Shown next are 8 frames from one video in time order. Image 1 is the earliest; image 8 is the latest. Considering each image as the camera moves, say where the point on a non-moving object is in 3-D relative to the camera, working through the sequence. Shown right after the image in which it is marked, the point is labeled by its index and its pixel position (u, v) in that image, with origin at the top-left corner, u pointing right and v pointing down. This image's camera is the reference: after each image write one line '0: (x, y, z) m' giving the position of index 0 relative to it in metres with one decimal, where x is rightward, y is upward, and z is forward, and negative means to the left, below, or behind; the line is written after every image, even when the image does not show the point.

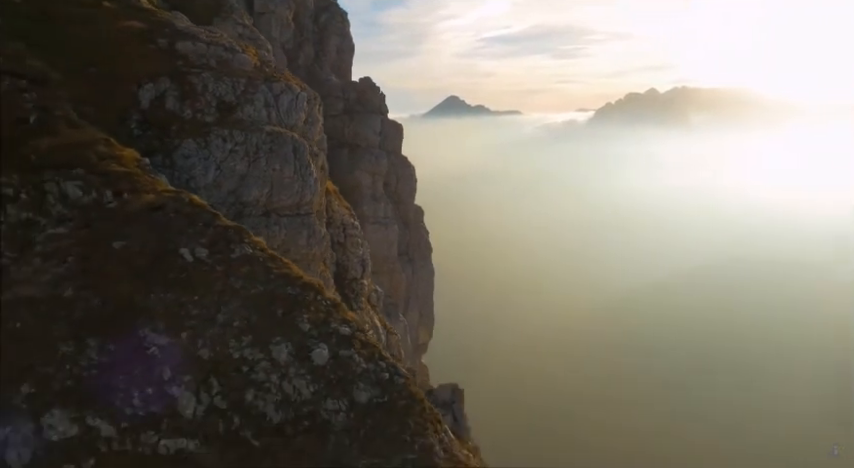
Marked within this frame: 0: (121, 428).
0: (-11.0, -6.9, +19.8) m
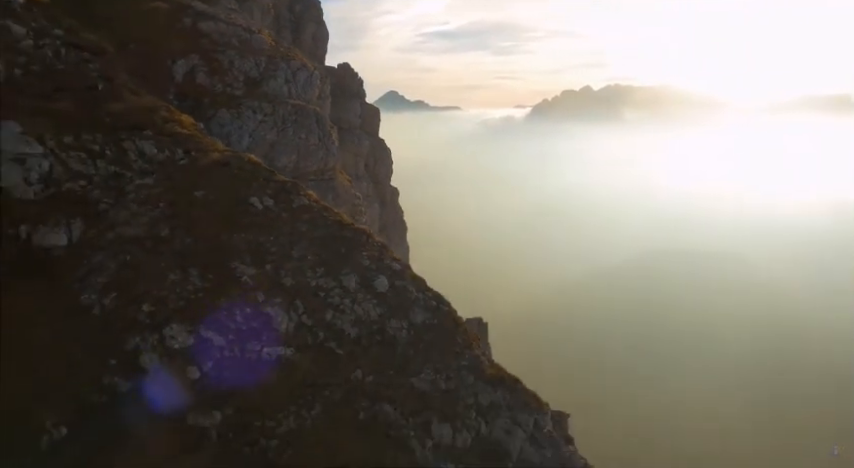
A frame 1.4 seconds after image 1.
0: (-8.5, -4.4, +23.4) m
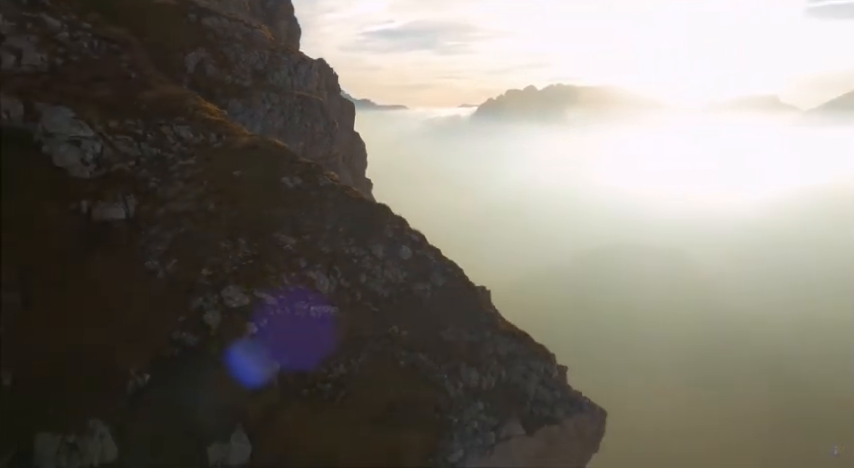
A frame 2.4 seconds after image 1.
0: (-7.1, -3.1, +26.2) m
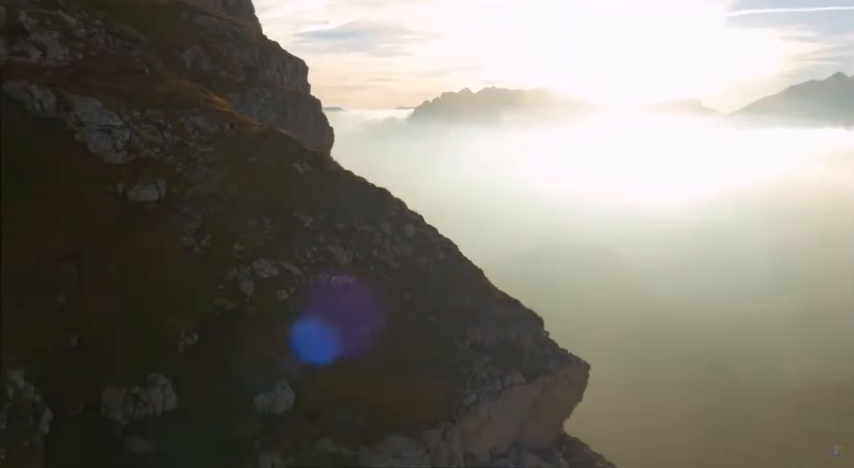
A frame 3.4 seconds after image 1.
0: (-6.6, -1.9, +29.0) m
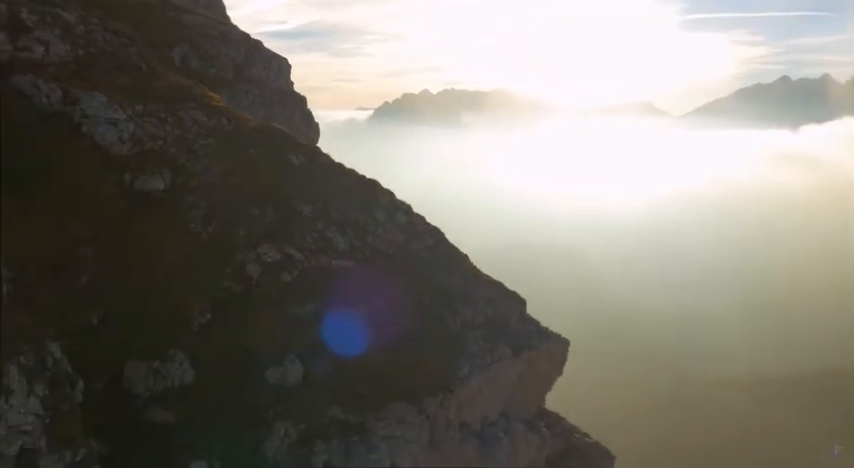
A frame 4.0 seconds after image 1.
0: (-6.9, -1.1, +30.8) m
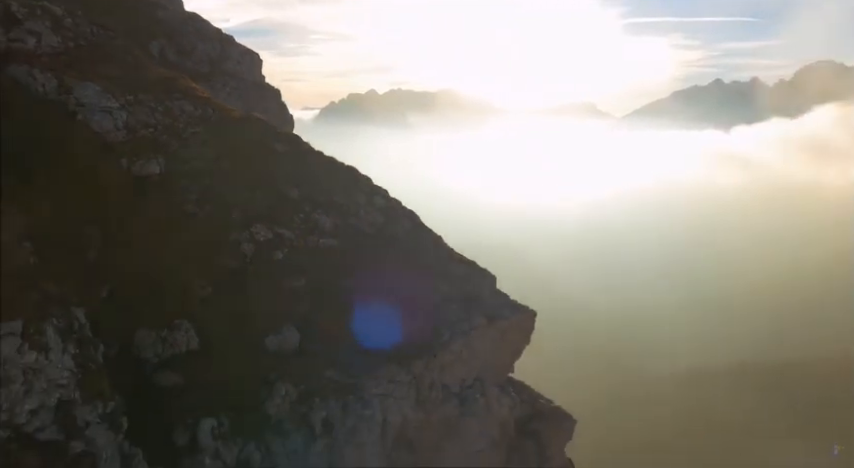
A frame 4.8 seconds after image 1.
0: (-8.0, 0.0, +33.1) m
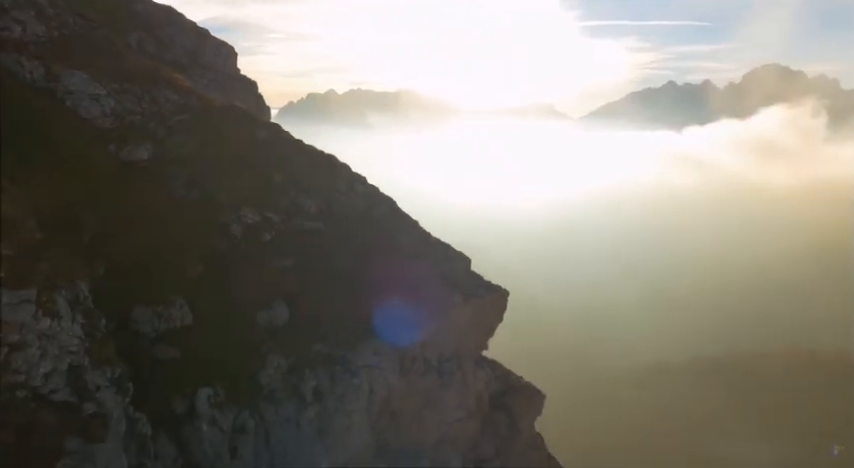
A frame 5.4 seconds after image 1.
0: (-9.3, +1.0, +34.6) m
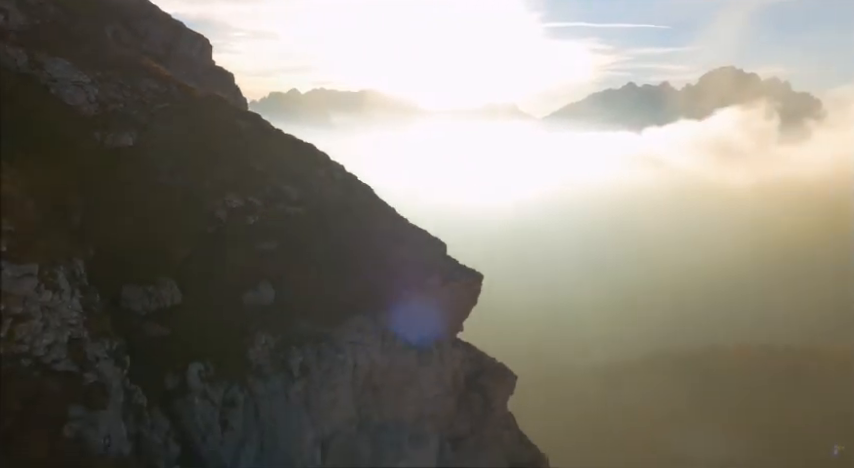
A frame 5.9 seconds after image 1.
0: (-10.7, +2.0, +35.7) m
